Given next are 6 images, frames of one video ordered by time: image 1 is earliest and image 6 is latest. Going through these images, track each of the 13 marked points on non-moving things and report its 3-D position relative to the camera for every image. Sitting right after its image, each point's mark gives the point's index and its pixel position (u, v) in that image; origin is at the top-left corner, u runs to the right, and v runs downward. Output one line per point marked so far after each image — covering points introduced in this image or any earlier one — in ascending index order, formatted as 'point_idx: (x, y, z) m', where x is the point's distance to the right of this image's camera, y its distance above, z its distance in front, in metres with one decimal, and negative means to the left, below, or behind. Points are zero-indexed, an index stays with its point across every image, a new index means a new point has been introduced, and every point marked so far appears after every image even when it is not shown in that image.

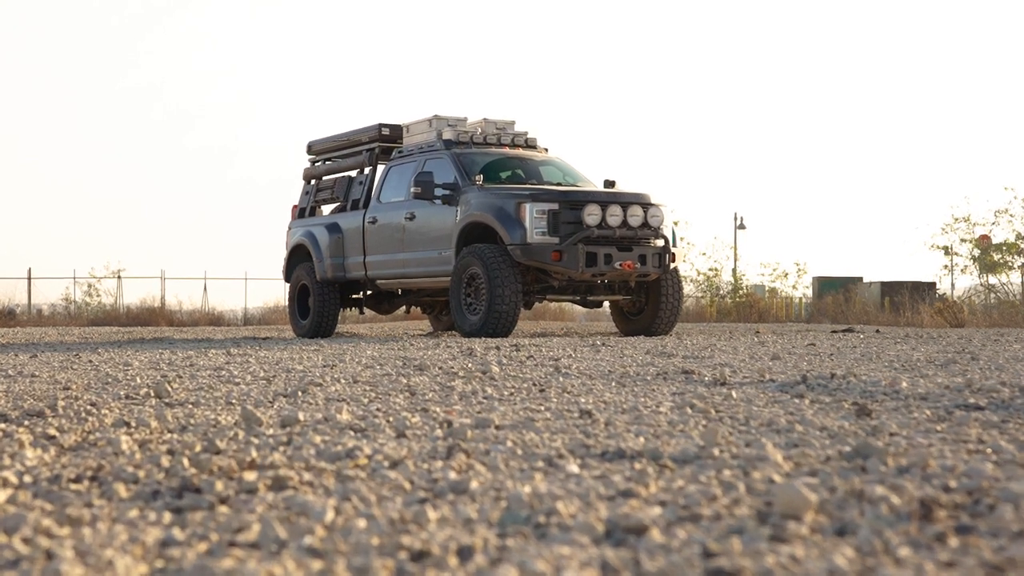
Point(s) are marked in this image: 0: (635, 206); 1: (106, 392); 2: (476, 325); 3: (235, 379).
0: (+1.7, +1.1, +18.3) m
1: (-2.5, -0.6, +7.7) m
2: (-0.6, -0.6, +18.5) m
3: (-1.8, -0.6, +8.4) m
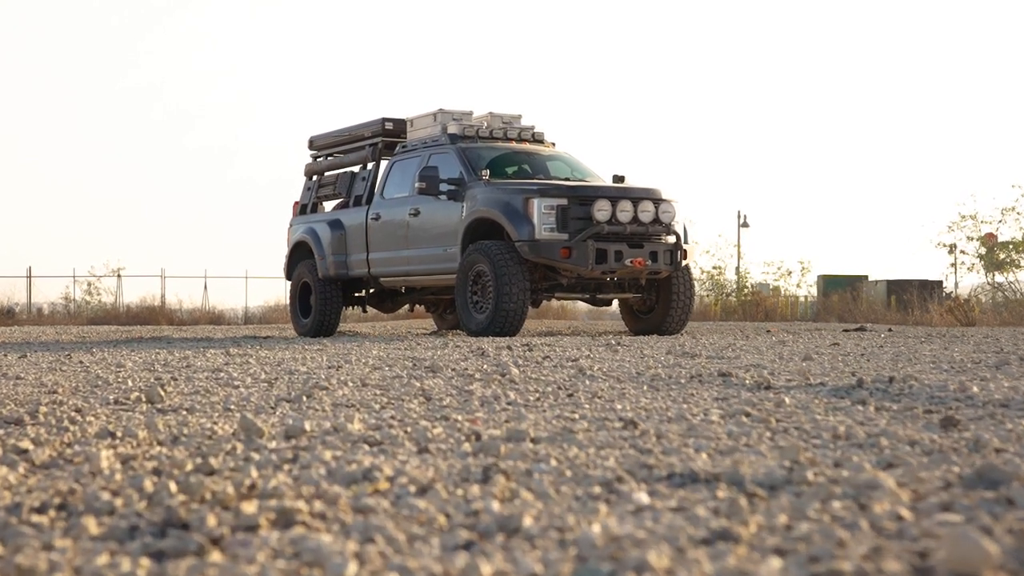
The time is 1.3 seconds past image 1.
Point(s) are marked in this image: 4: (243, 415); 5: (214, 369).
0: (+1.8, +1.2, +17.7) m
1: (-2.4, -0.6, +7.1) m
2: (-0.5, -0.5, +17.9) m
3: (-1.7, -0.6, +7.8) m
4: (-1.3, -0.6, +6.1) m
5: (-2.2, -0.6, +9.0) m
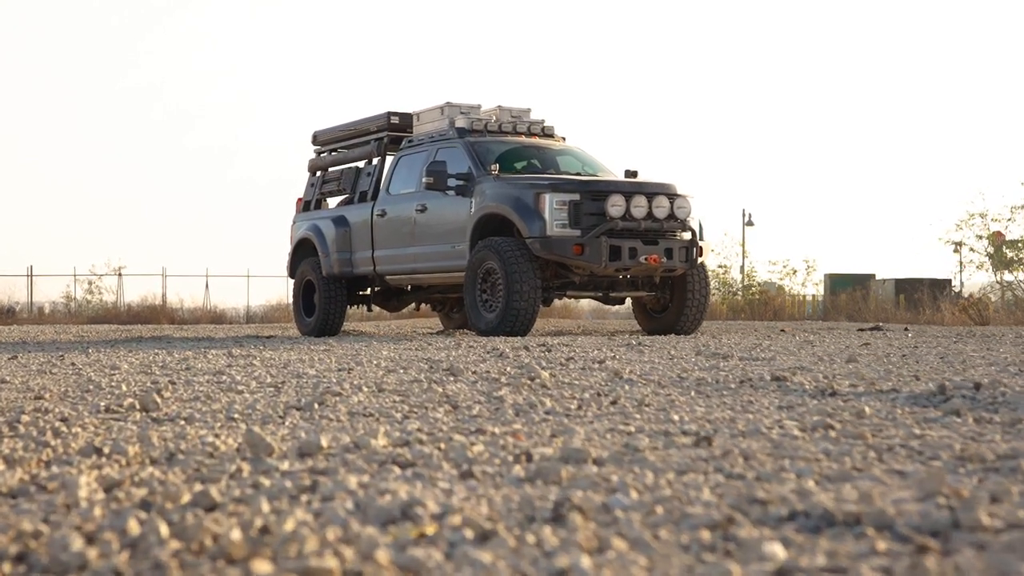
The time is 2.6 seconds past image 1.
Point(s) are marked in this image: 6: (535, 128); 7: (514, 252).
0: (+2.0, +1.2, +17.1) m
1: (-2.2, -0.6, +6.5) m
2: (-0.3, -0.5, +17.3) m
3: (-1.6, -0.6, +7.1) m
4: (-1.1, -0.6, +5.5) m
5: (-2.0, -0.6, +8.4) m
6: (+0.3, +2.5, +19.7) m
7: (0.0, +0.5, +16.9) m
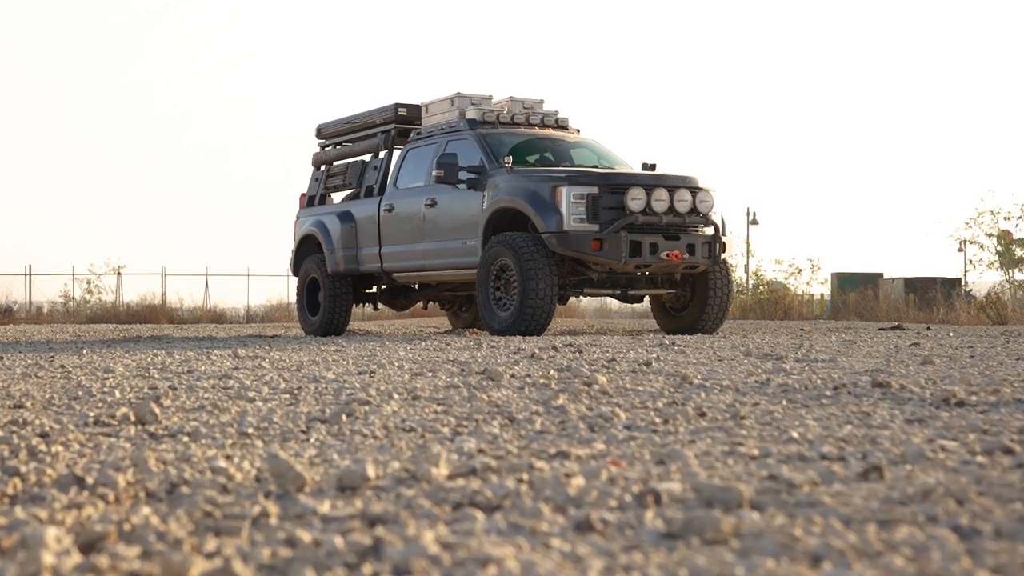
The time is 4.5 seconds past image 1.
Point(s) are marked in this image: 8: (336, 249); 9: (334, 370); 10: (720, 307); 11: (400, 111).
0: (+2.2, +1.3, +16.2) m
1: (-2.0, -0.6, +5.5) m
2: (0.0, -0.4, +16.4) m
3: (-1.3, -0.5, +6.2) m
4: (-0.9, -0.6, +4.6) m
5: (-1.7, -0.5, +7.5) m
6: (+0.6, +2.5, +18.8) m
7: (+0.2, +0.5, +16.0) m
8: (-2.7, +0.6, +19.4) m
9: (-1.1, -0.5, +7.8) m
10: (+2.9, -0.2, +17.6) m
11: (-1.8, +2.8, +19.9) m
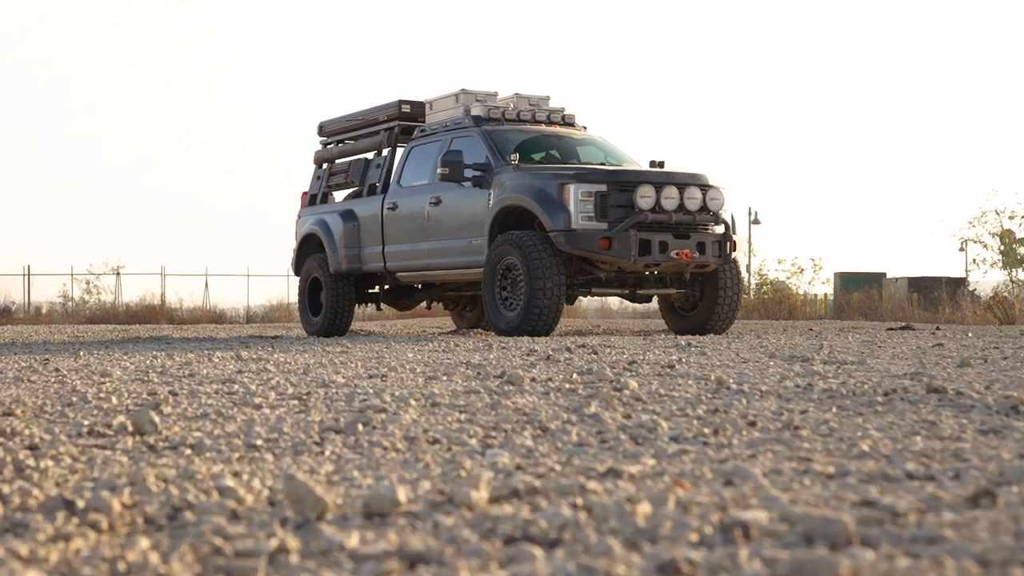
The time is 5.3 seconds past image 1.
0: (+2.3, +1.3, +15.8) m
1: (-1.9, -0.5, +5.2) m
2: (+0.1, -0.4, +16.0) m
3: (-1.2, -0.5, +5.8) m
4: (-0.8, -0.6, +4.2) m
5: (-1.6, -0.5, +7.1) m
6: (+0.7, +2.5, +18.4) m
7: (+0.4, +0.5, +15.7) m
8: (-2.6, +0.6, +19.0) m
9: (-1.0, -0.5, +7.4) m
10: (+3.0, -0.2, +17.2) m
11: (-1.7, +2.8, +19.5) m
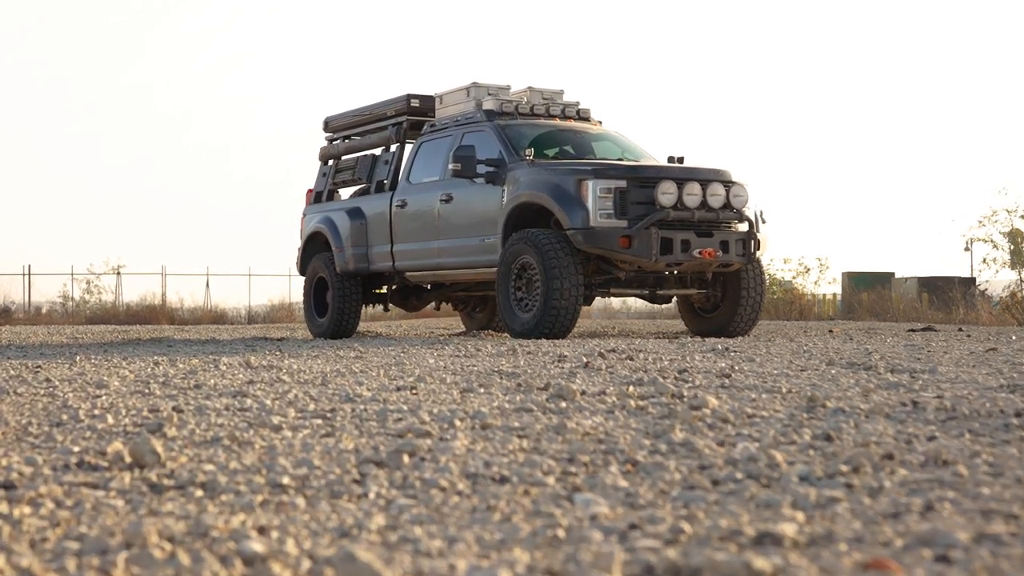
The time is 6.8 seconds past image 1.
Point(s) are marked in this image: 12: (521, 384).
0: (+2.6, +1.3, +15.0) m
1: (-1.6, -0.6, +4.4) m
2: (+0.3, -0.4, +15.2) m
3: (-1.0, -0.5, +5.1) m
4: (-0.6, -0.6, +3.4) m
5: (-1.4, -0.5, +6.3) m
6: (+0.9, +2.5, +17.6) m
7: (+0.6, +0.5, +14.9) m
8: (-2.4, +0.6, +18.2) m
9: (-0.8, -0.5, +6.6) m
10: (+3.3, -0.2, +16.4) m
11: (-1.4, +2.8, +18.8) m
12: (+0.1, -0.5, +6.5) m
